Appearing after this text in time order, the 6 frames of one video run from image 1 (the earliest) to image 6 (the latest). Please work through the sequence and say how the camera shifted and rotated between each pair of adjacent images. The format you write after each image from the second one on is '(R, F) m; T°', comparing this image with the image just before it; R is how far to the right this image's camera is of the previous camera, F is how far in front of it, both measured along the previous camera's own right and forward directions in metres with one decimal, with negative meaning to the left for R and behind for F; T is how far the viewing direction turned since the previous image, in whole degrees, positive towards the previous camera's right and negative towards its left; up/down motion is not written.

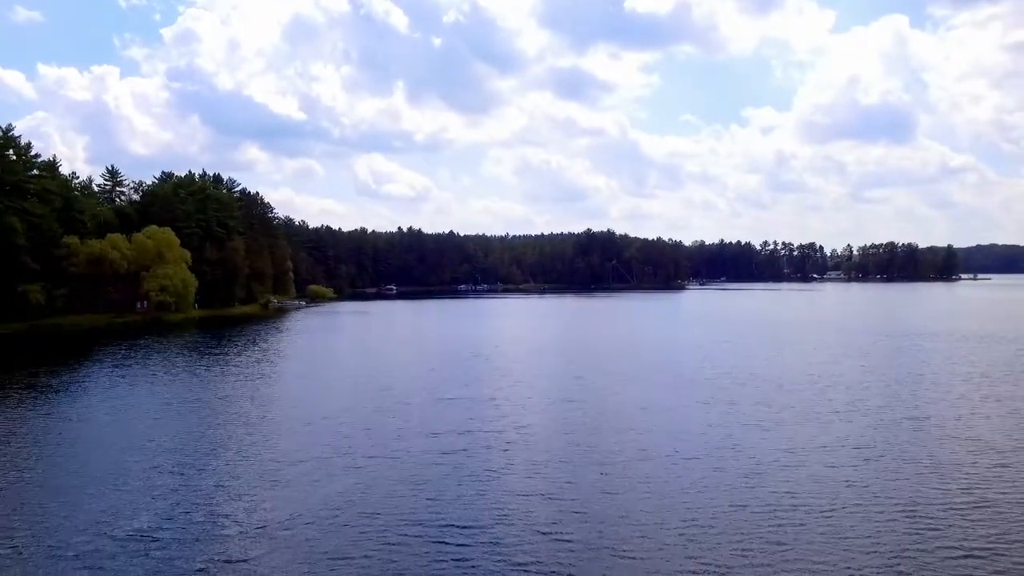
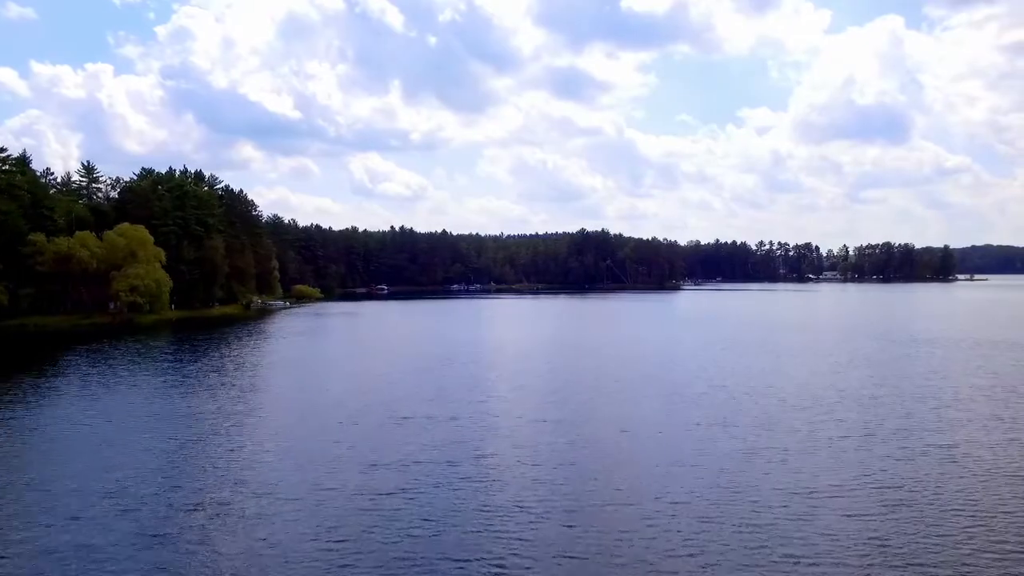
(+0.4, +1.6) m; 0°
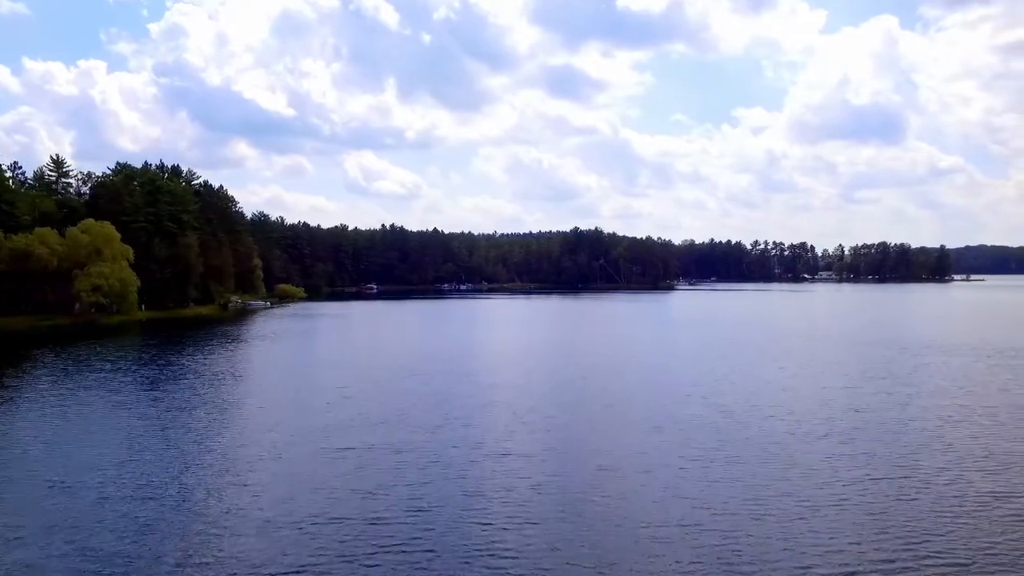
(+0.4, +1.9) m; 0°
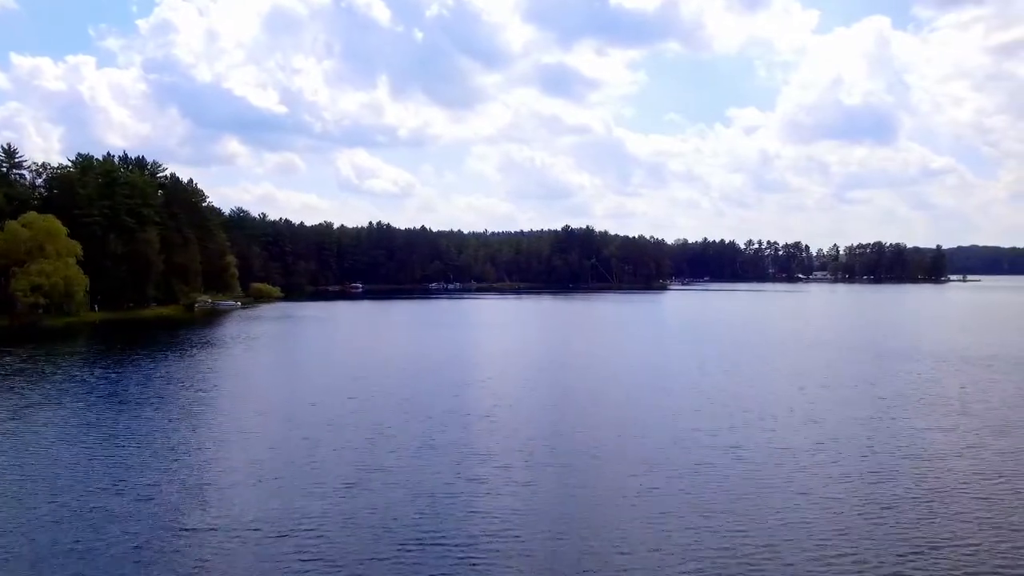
(+0.5, +2.9) m; 0°
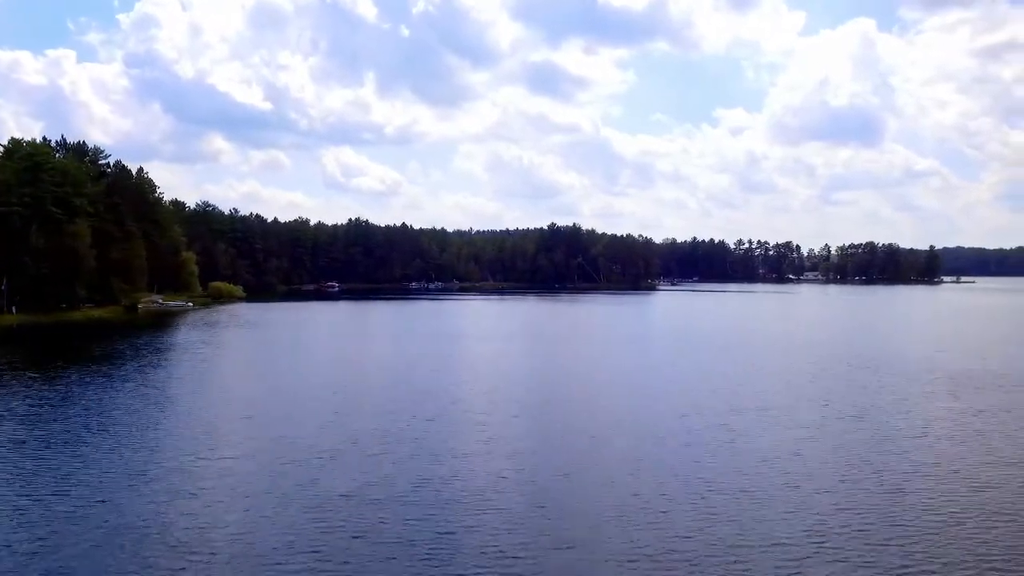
(+0.4, +4.5) m; +1°
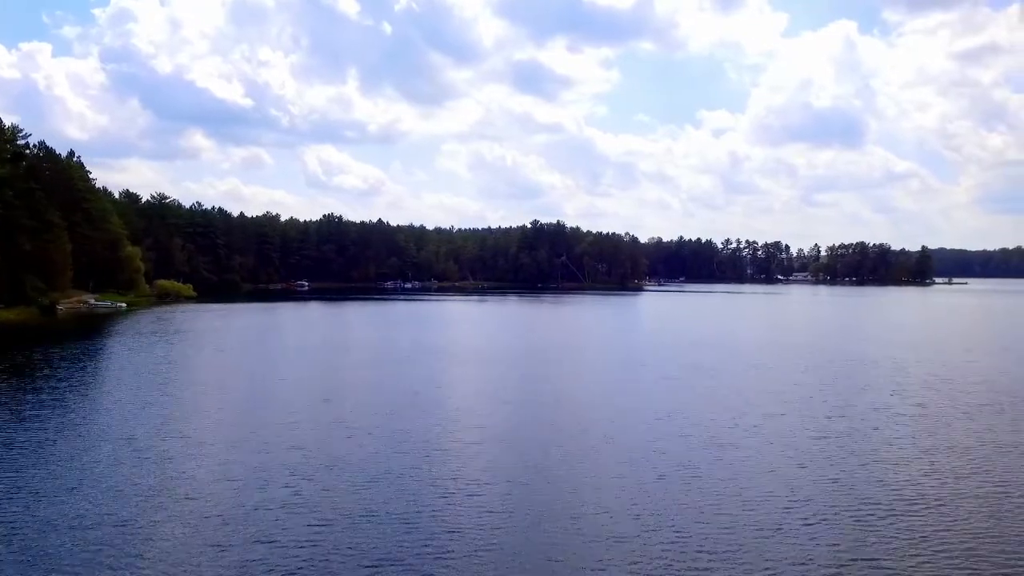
(+0.2, +5.3) m; +1°
